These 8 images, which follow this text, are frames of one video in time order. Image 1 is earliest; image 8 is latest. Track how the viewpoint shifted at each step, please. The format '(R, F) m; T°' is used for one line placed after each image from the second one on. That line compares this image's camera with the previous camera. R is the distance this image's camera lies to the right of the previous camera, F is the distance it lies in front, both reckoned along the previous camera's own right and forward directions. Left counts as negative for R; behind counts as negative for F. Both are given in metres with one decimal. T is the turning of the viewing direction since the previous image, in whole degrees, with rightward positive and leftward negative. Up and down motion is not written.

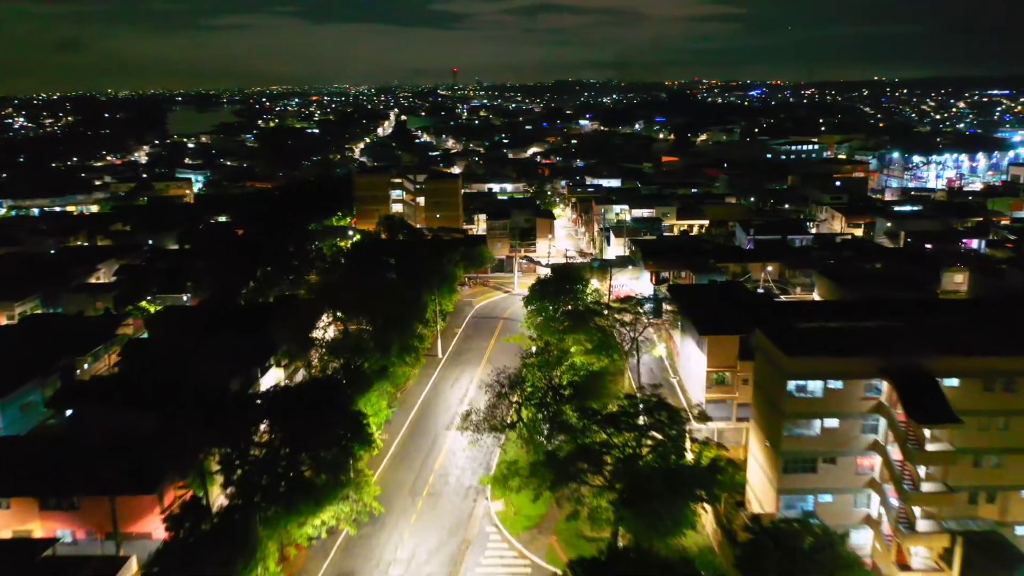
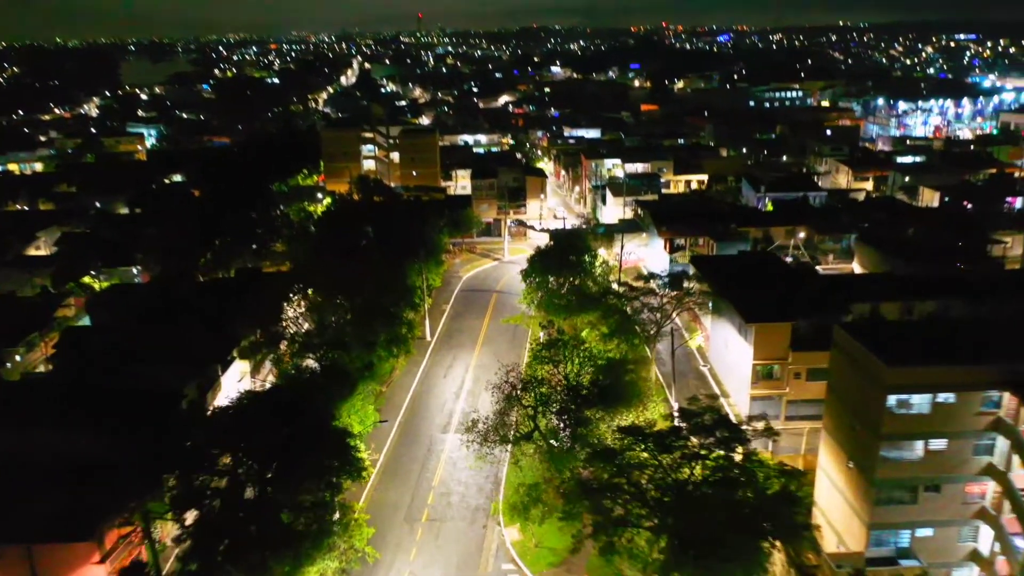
(-1.5, +5.9) m; +2°
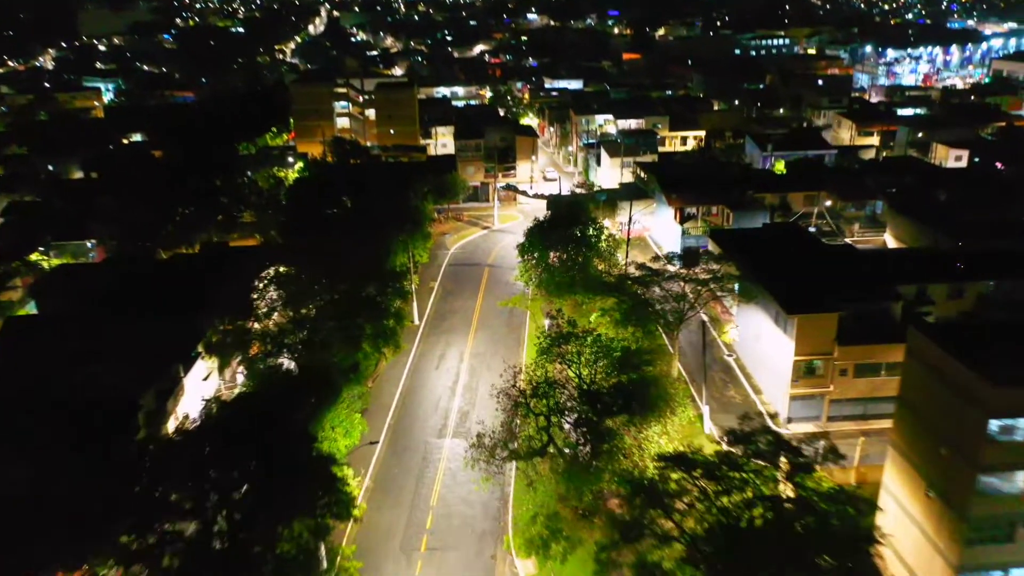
(-1.0, +4.1) m; +2°
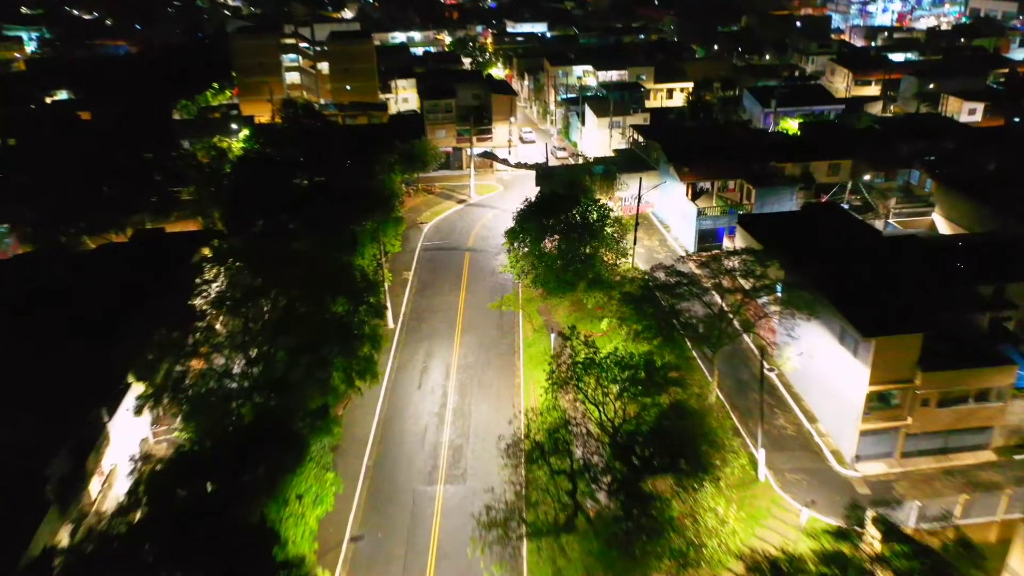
(-1.2, +5.5) m; +3°
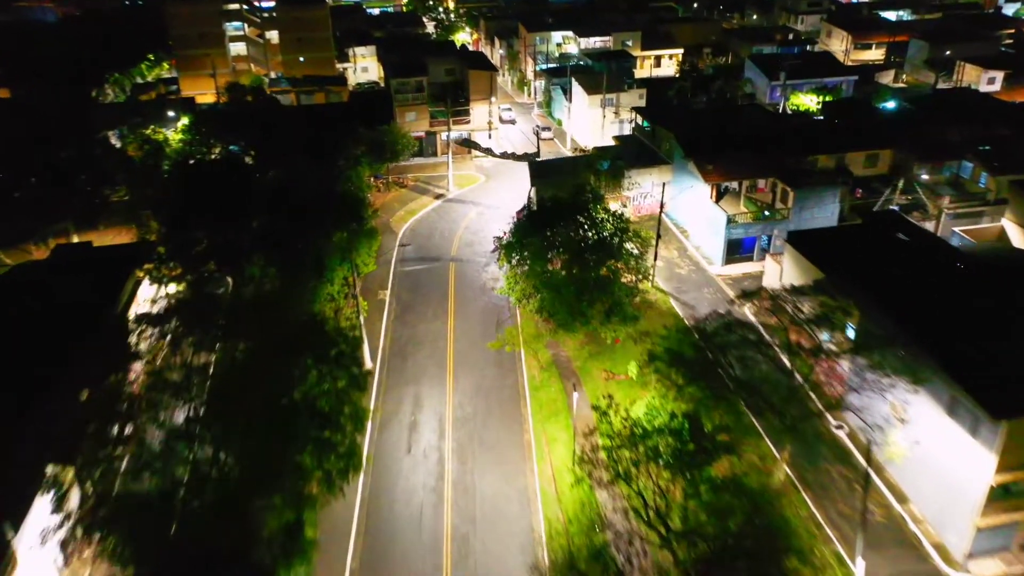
(-1.3, +5.2) m; +3°
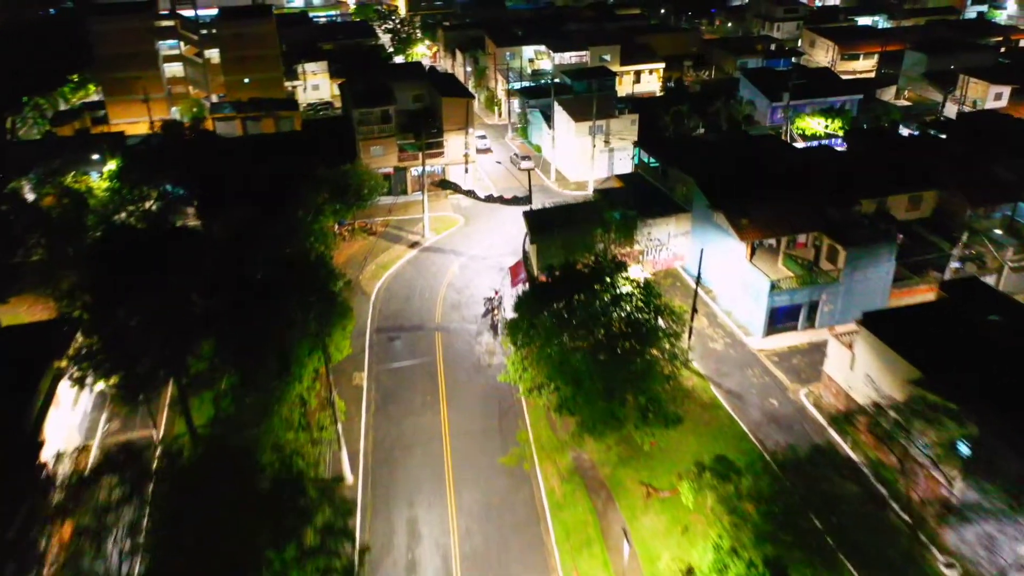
(-1.5, +4.8) m; +3°
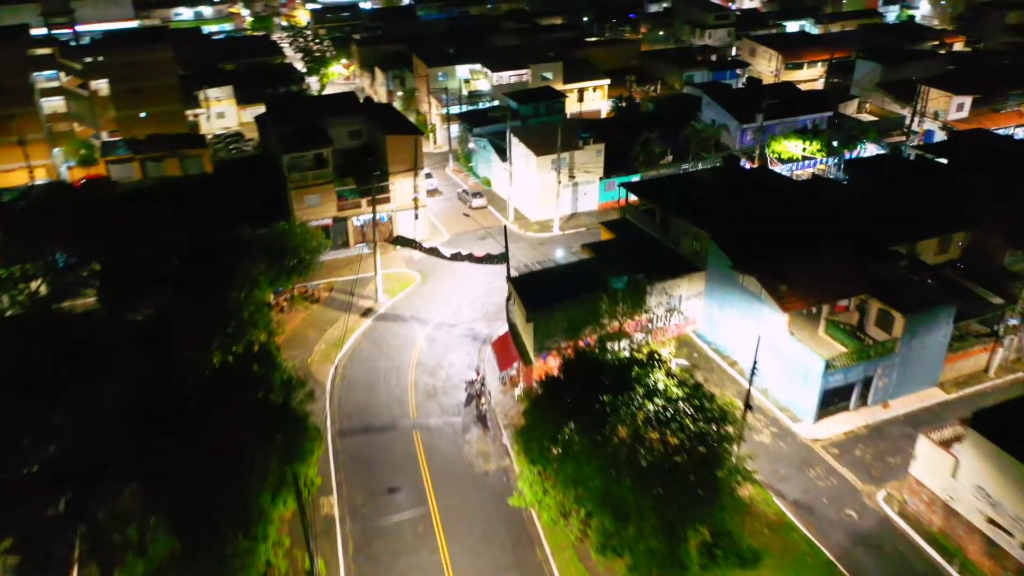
(-2.3, +4.7) m; +7°
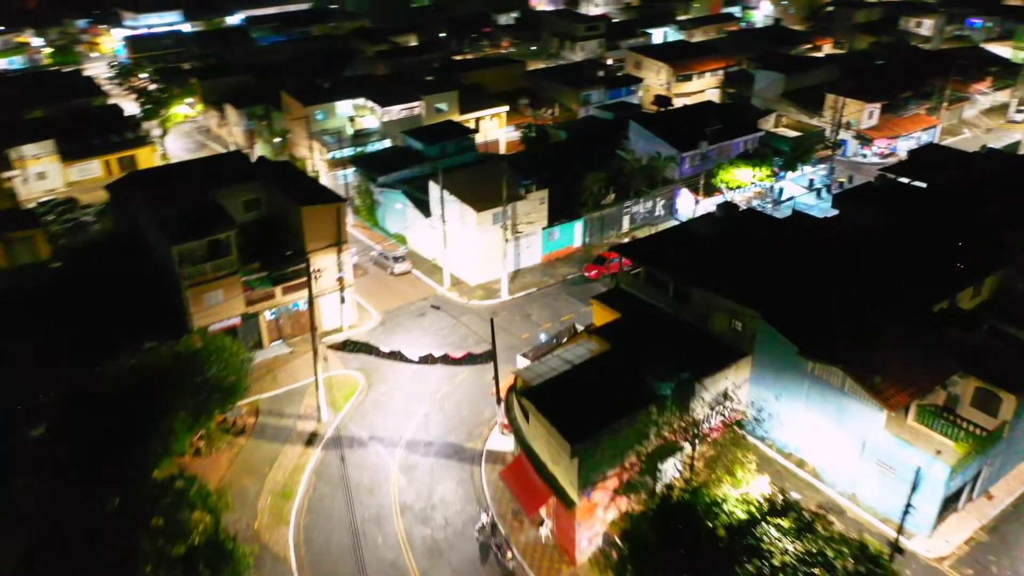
(-3.8, +5.5) m; +11°
